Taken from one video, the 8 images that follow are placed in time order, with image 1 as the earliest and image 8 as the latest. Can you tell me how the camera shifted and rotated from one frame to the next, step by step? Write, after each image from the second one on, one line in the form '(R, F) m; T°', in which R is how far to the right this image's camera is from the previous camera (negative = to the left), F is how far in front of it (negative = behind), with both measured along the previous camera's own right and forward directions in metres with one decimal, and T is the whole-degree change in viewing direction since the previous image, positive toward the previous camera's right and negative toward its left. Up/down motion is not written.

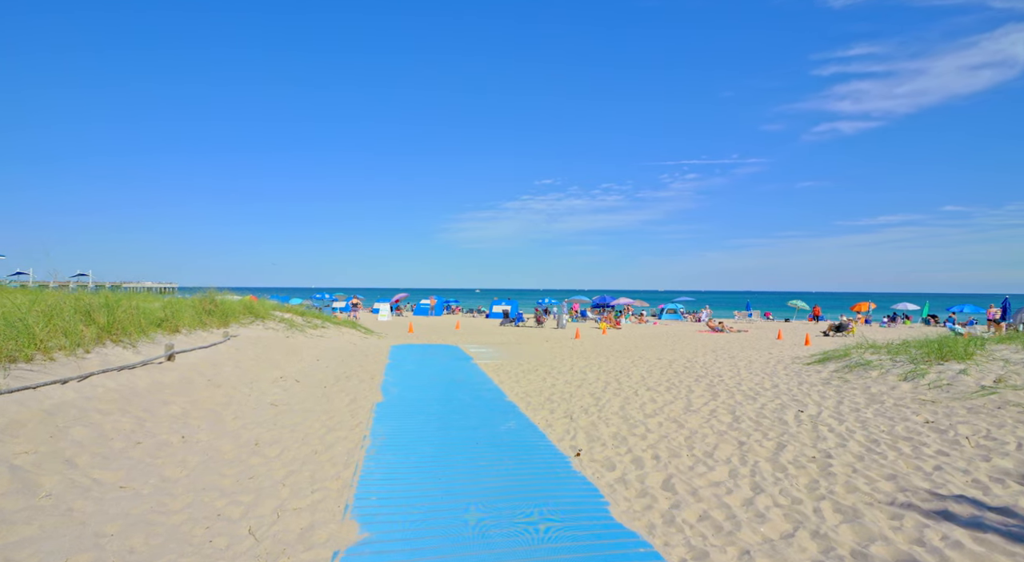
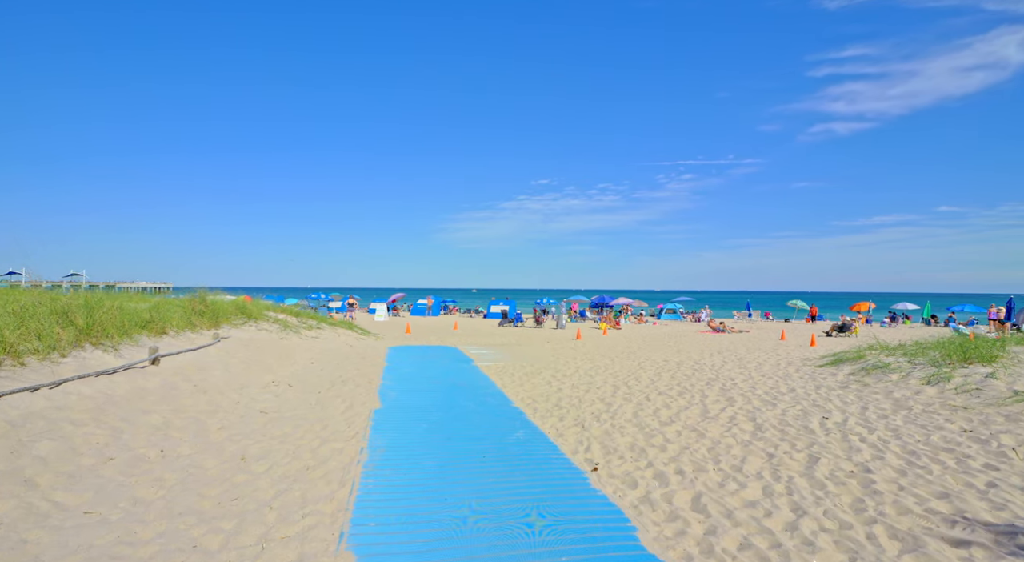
(-0.1, +0.5) m; 0°
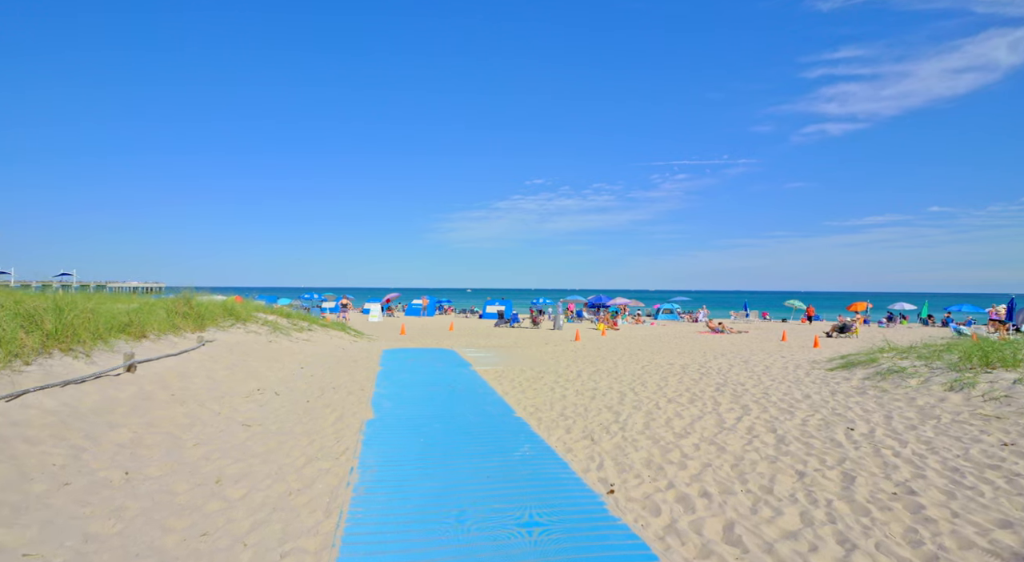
(-0.1, +0.5) m; +1°
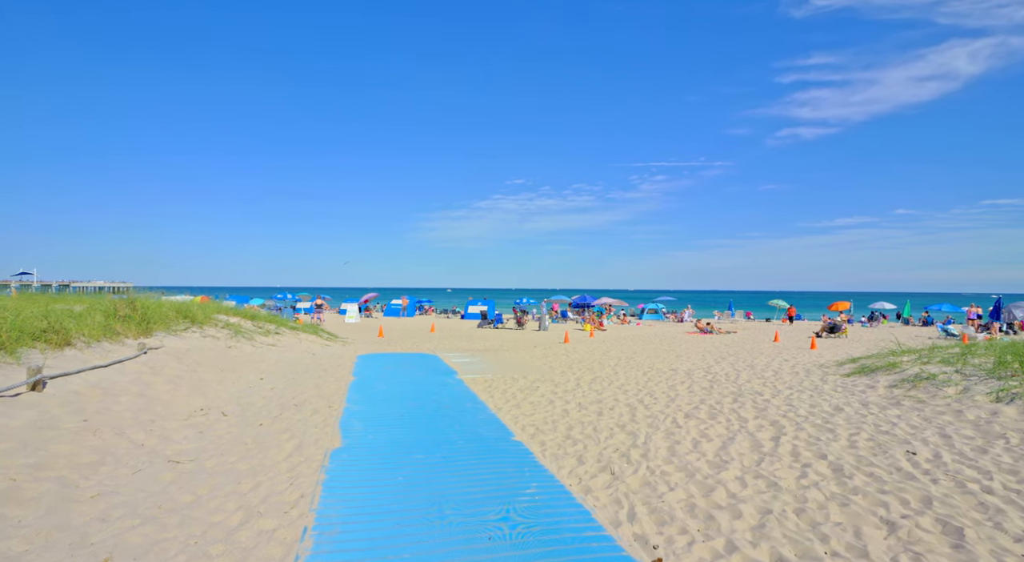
(-0.2, +1.2) m; +2°
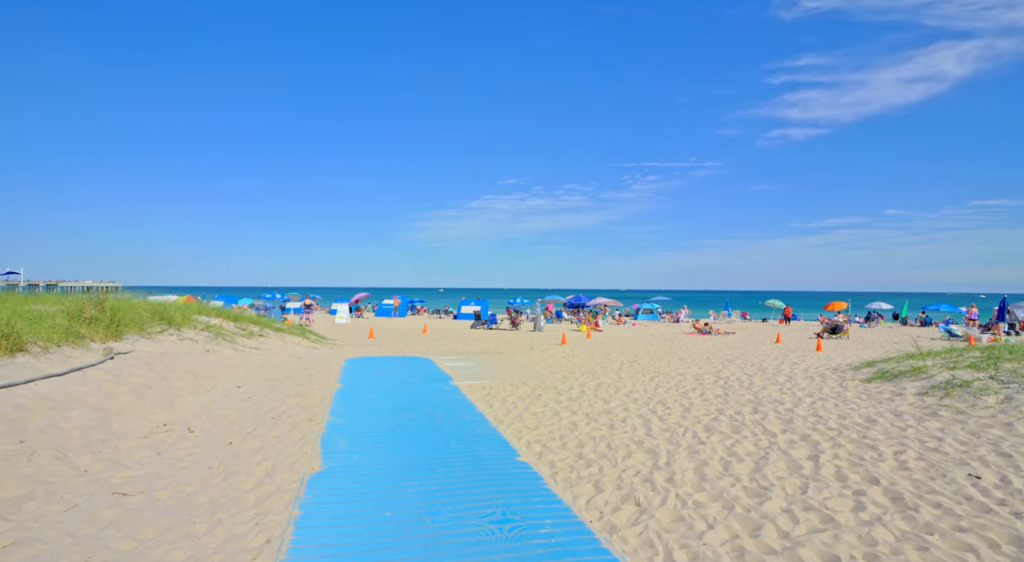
(-0.1, +0.8) m; +1°
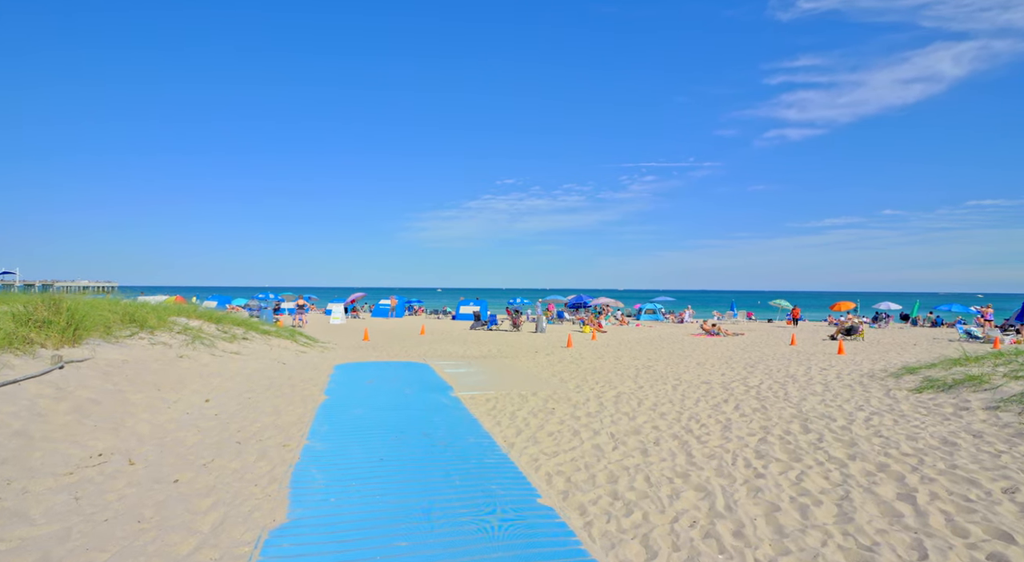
(-0.2, +1.1) m; 0°
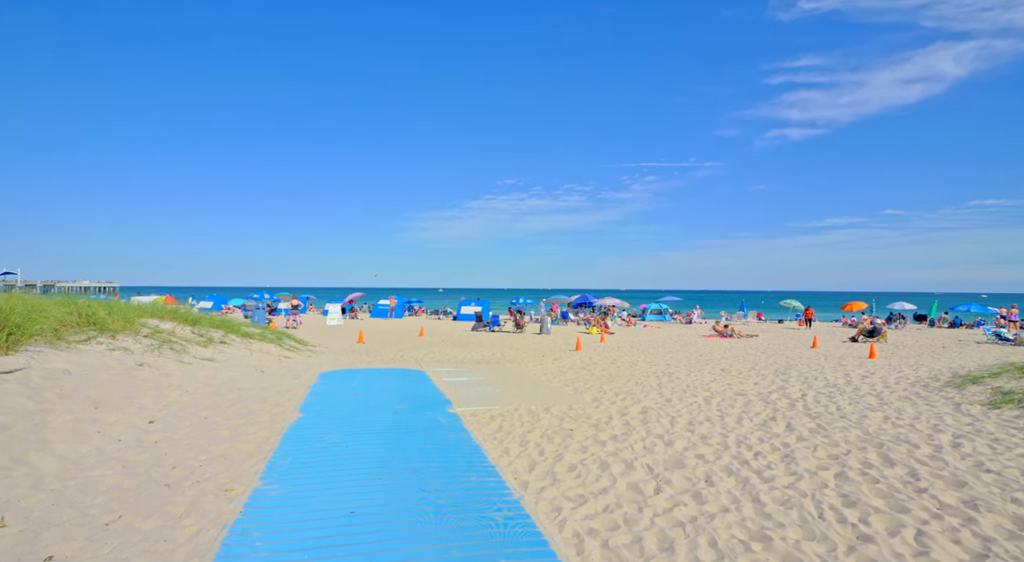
(-0.1, +1.3) m; 0°
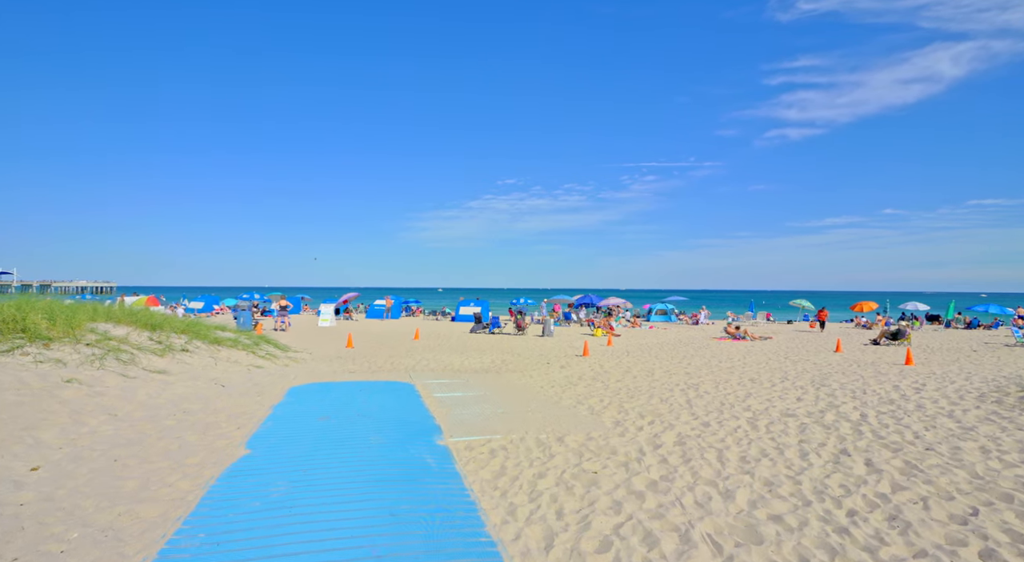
(-0.1, +1.6) m; 0°
